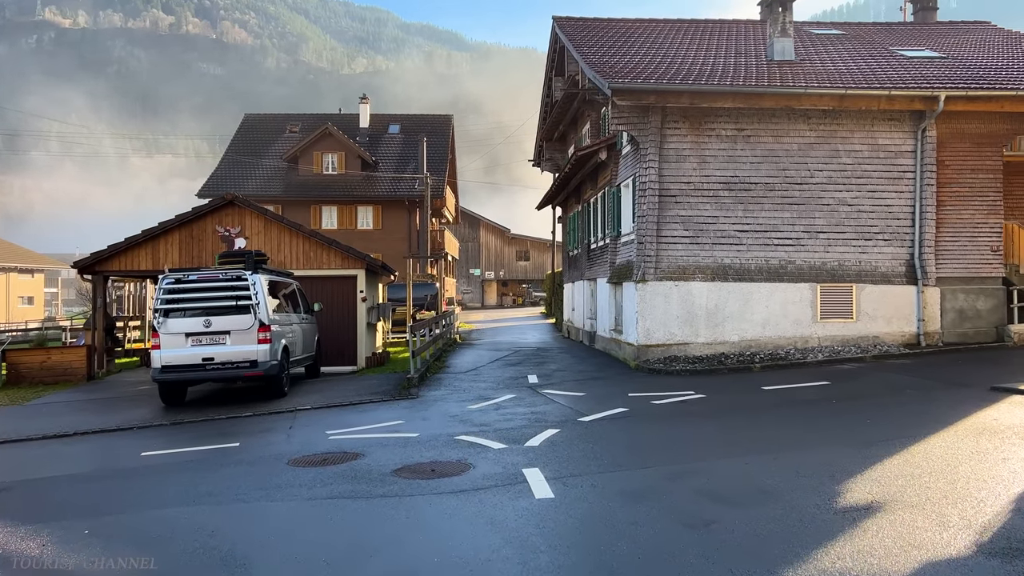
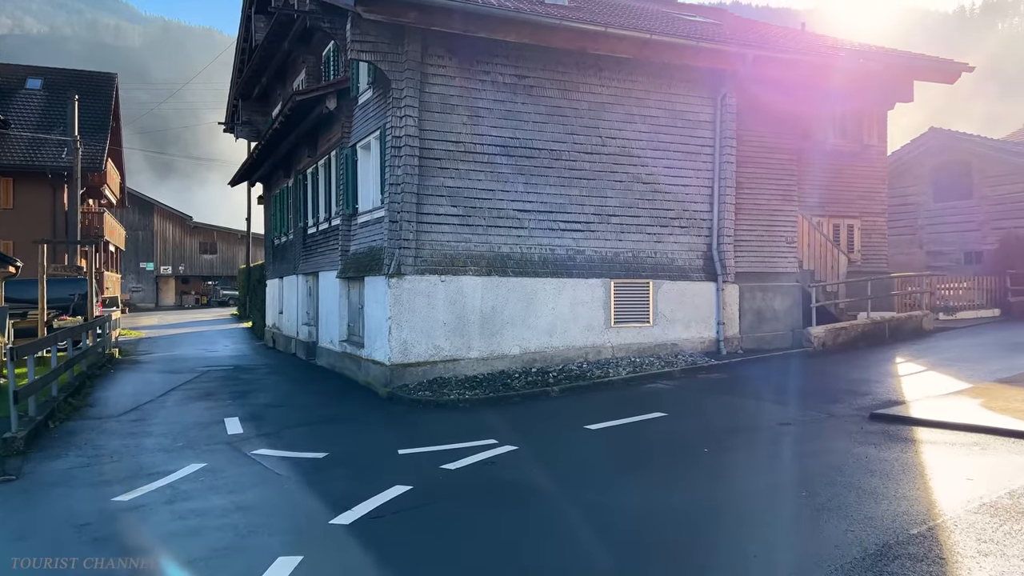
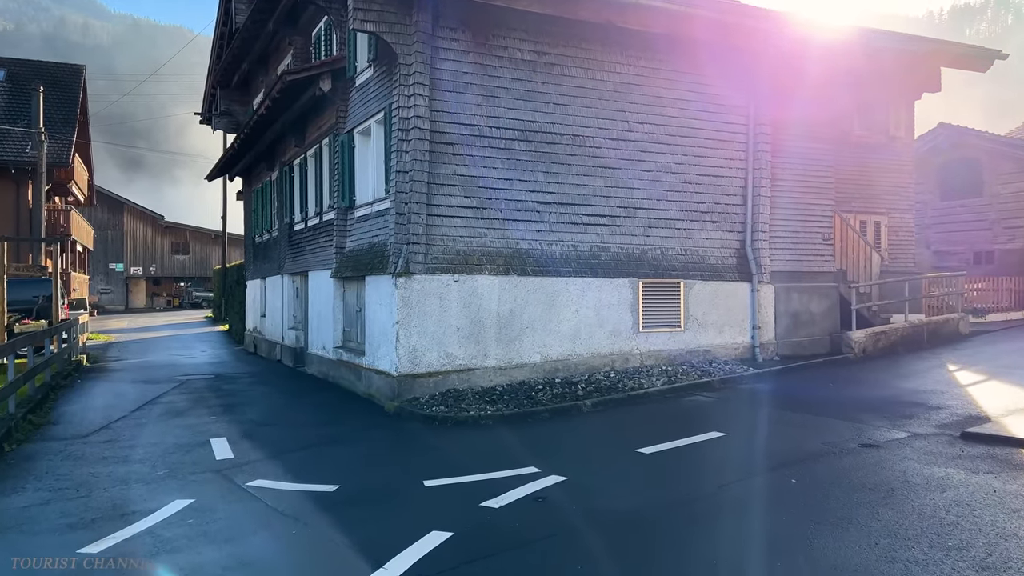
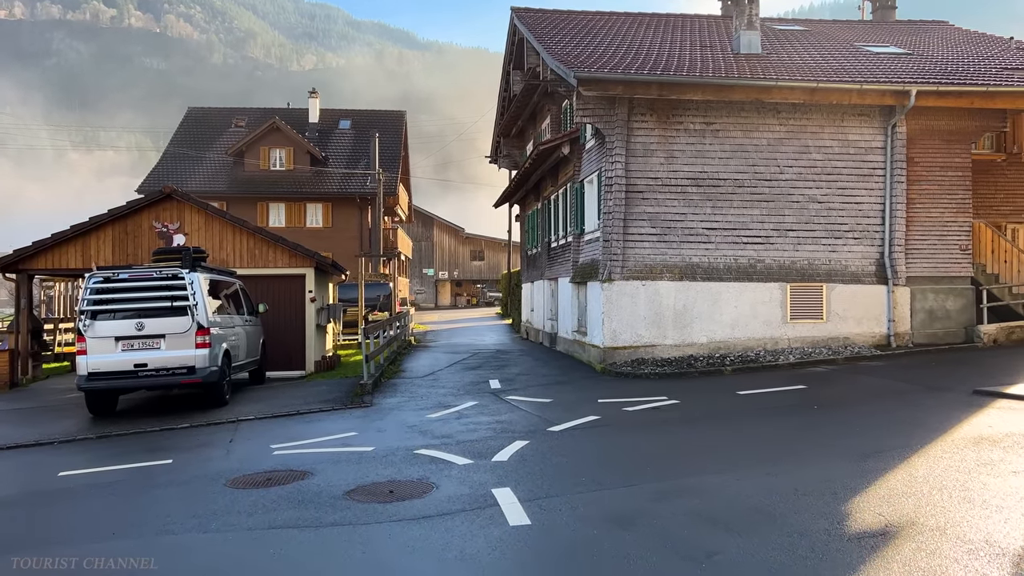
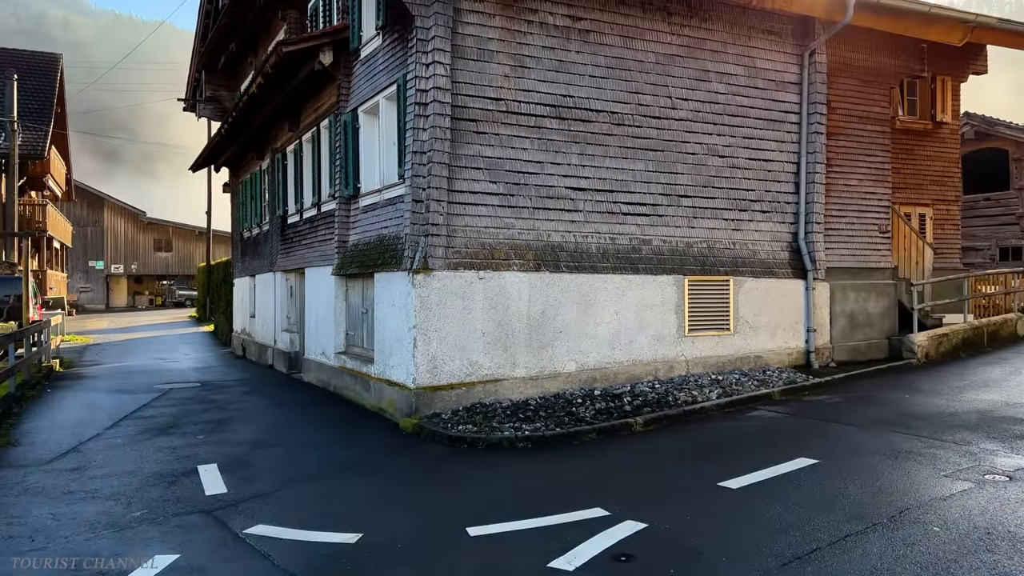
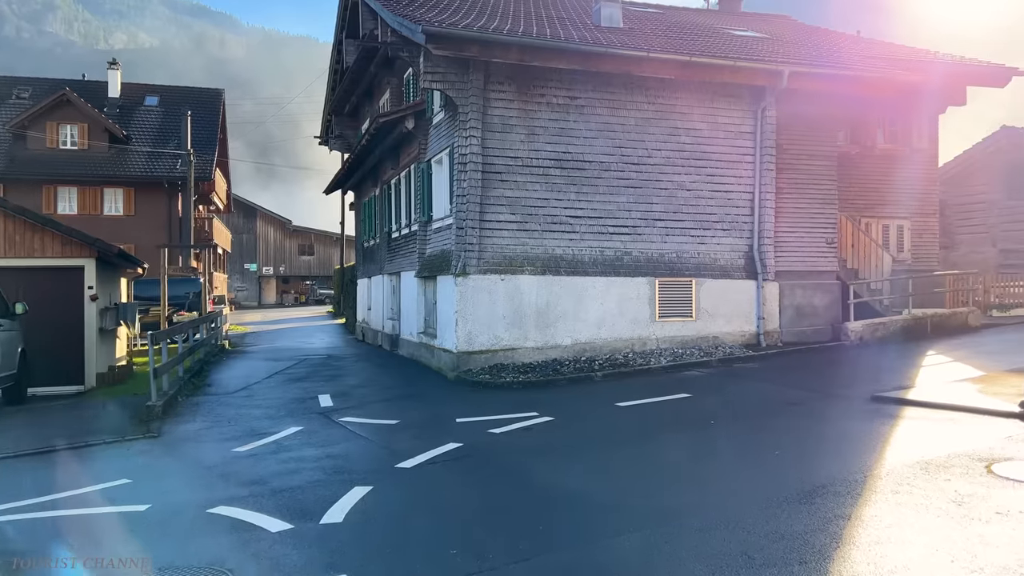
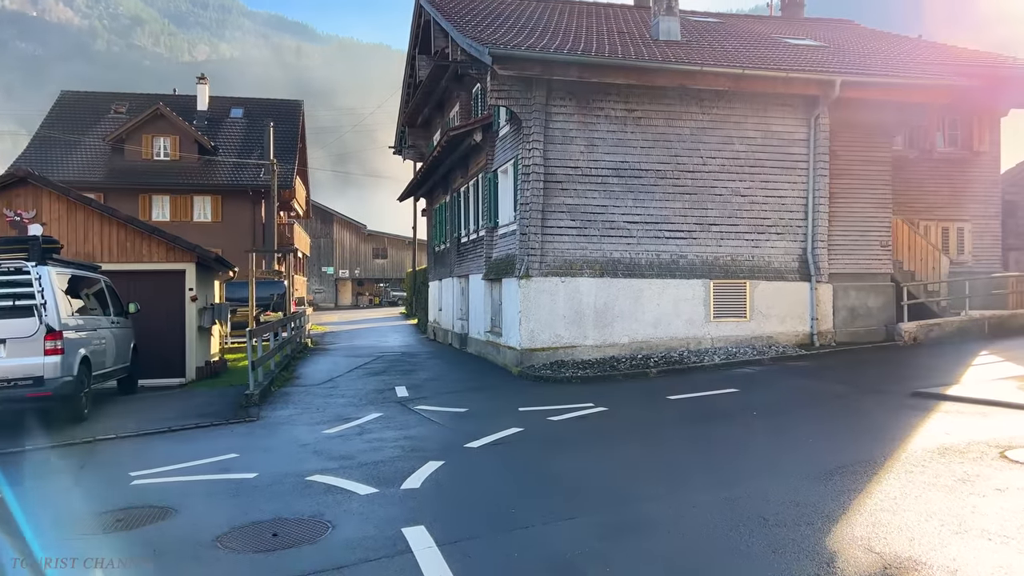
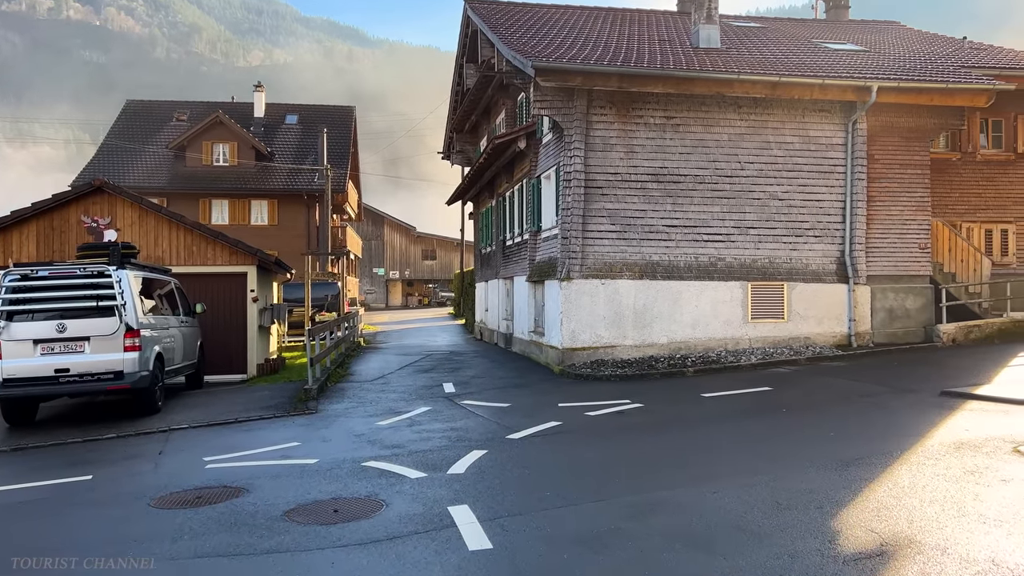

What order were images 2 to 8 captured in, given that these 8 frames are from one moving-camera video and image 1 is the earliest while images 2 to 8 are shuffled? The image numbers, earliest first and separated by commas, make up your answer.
4, 8, 7, 6, 2, 3, 5
